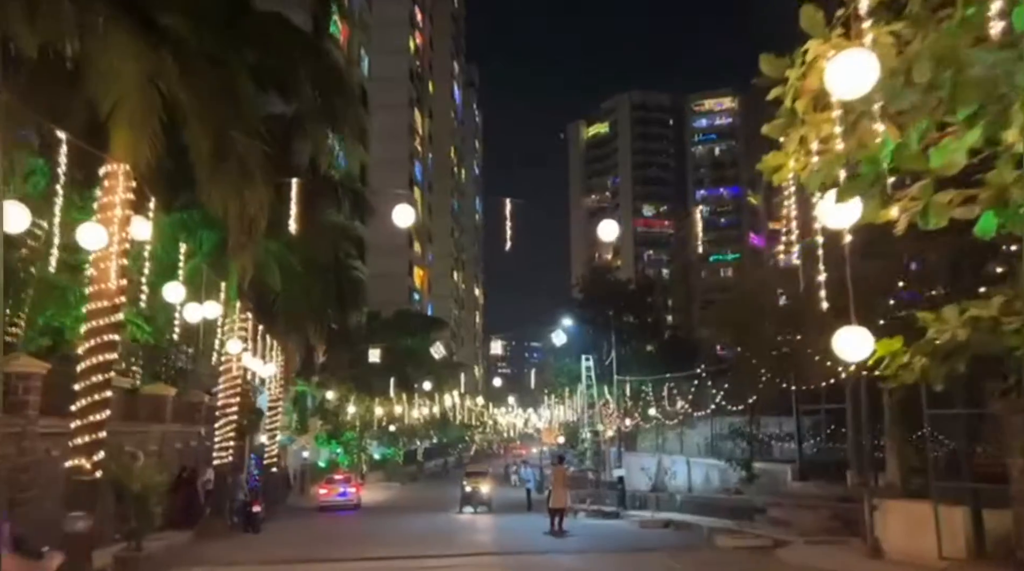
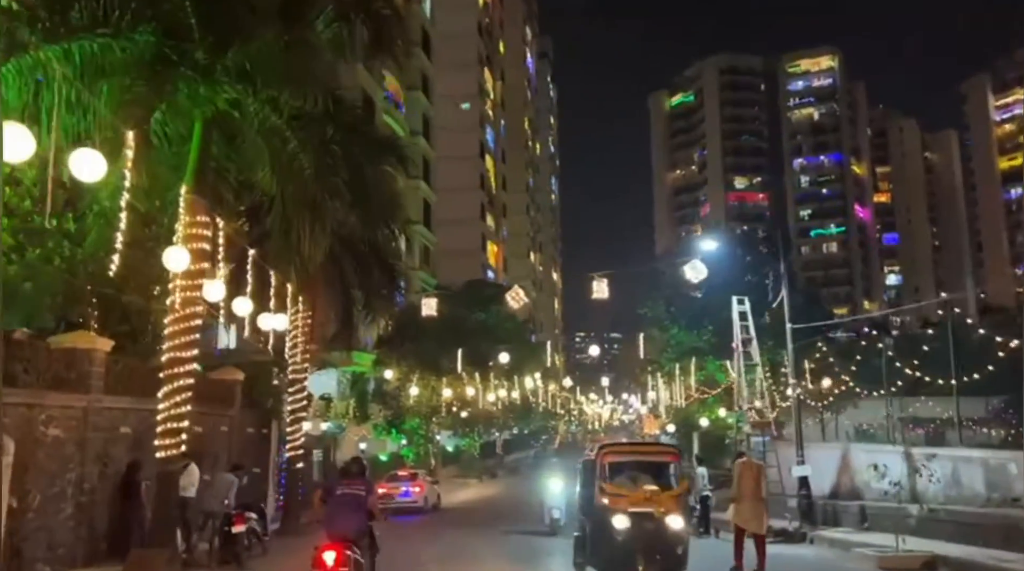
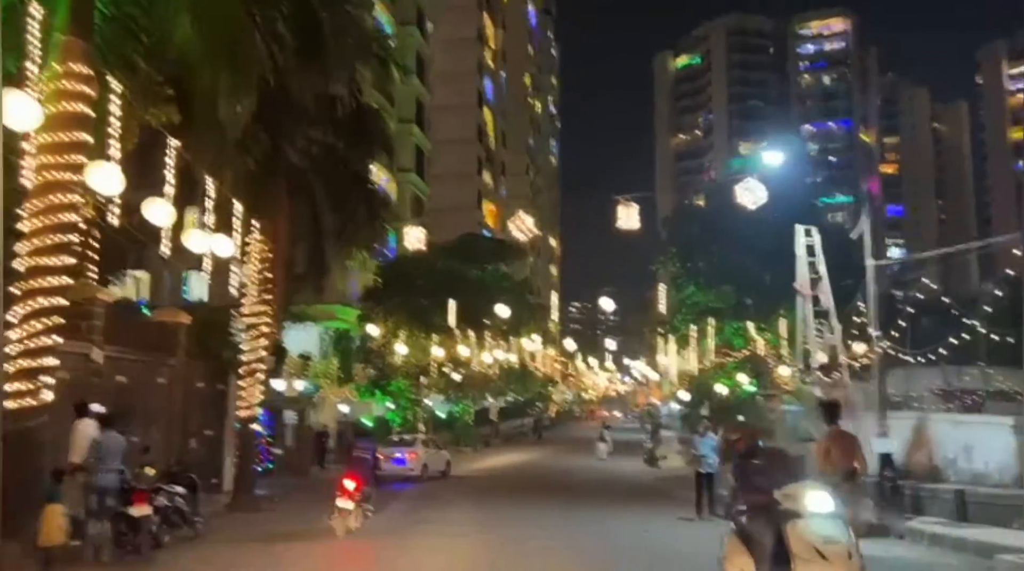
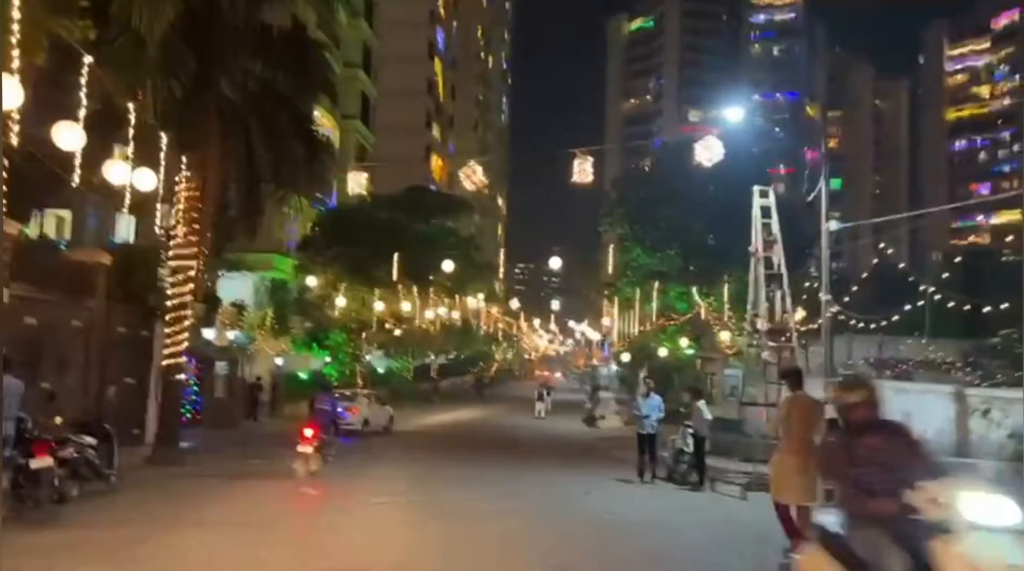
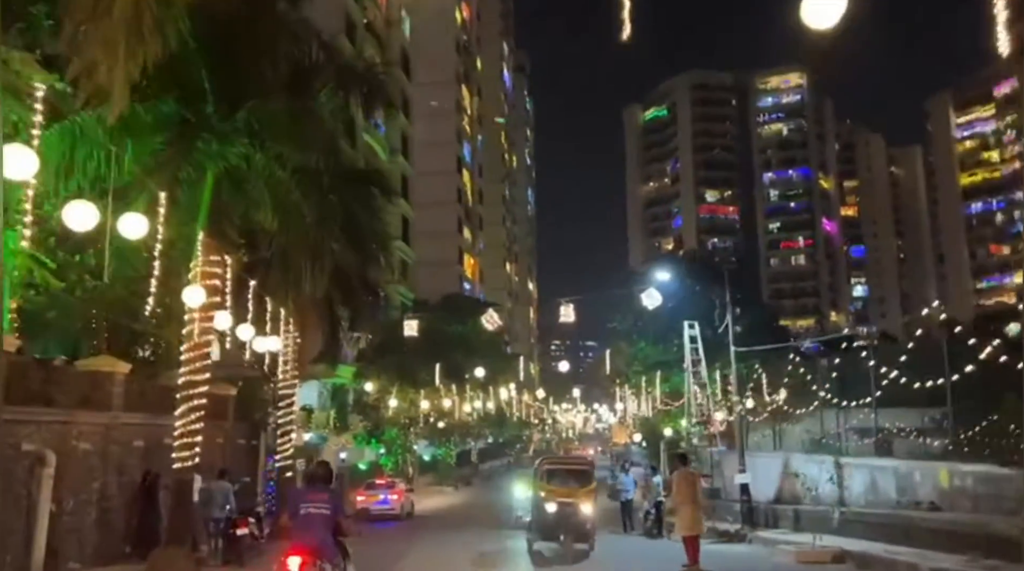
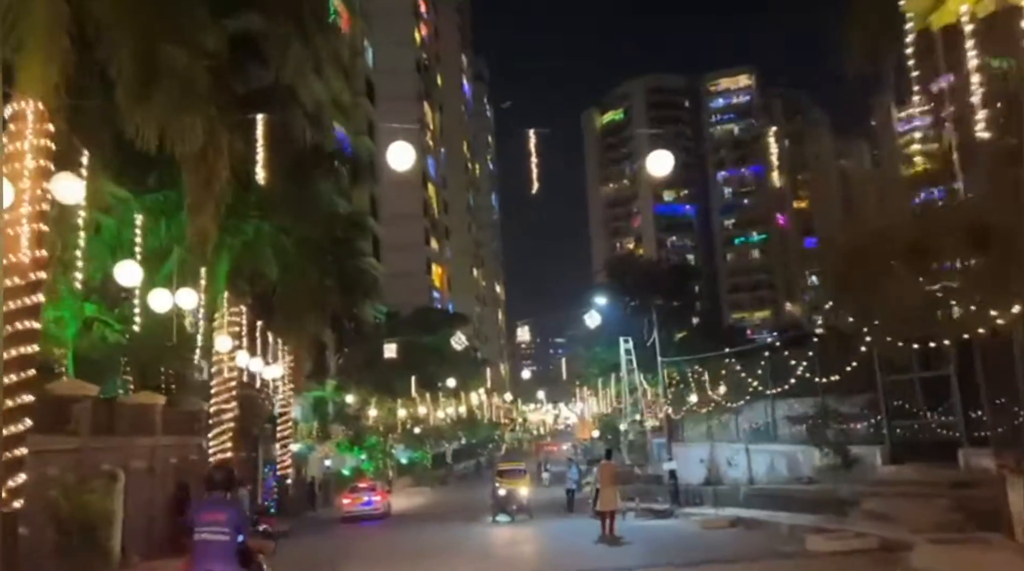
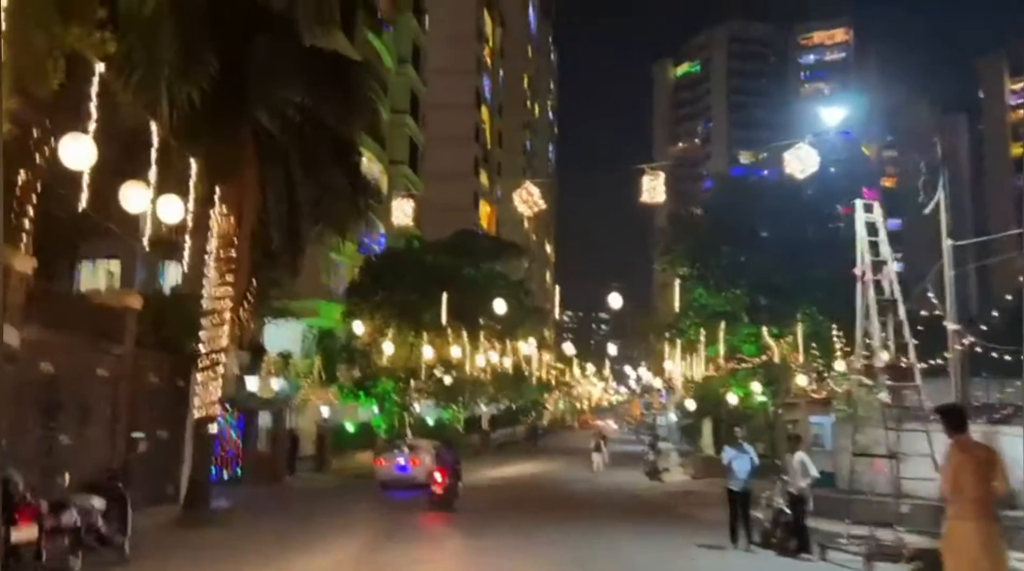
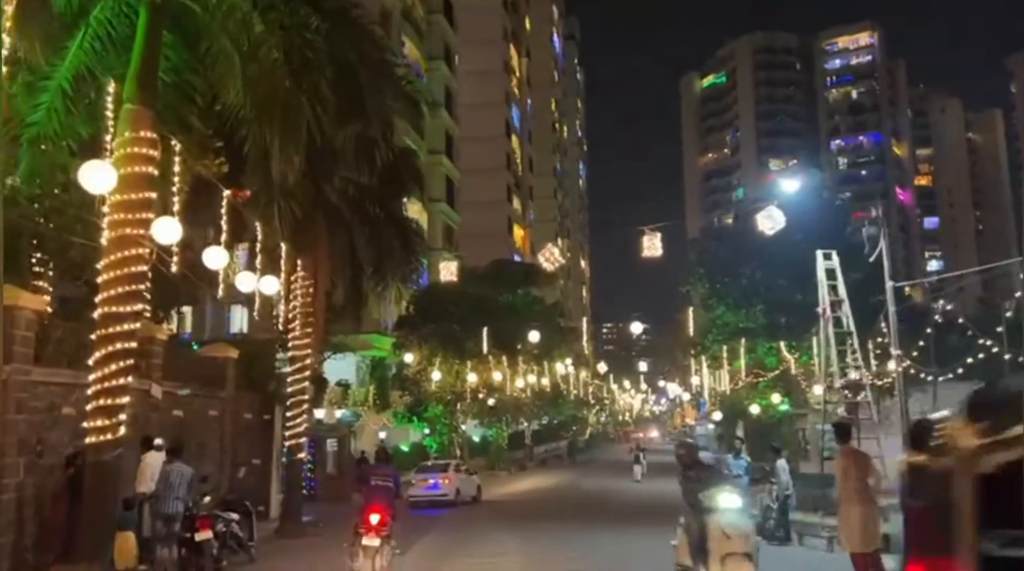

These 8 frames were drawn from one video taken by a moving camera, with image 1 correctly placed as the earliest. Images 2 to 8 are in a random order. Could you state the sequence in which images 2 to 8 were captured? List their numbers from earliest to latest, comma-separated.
6, 5, 2, 8, 3, 4, 7
